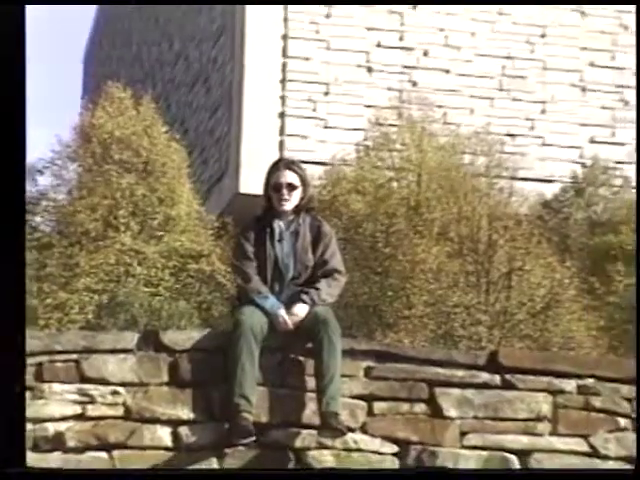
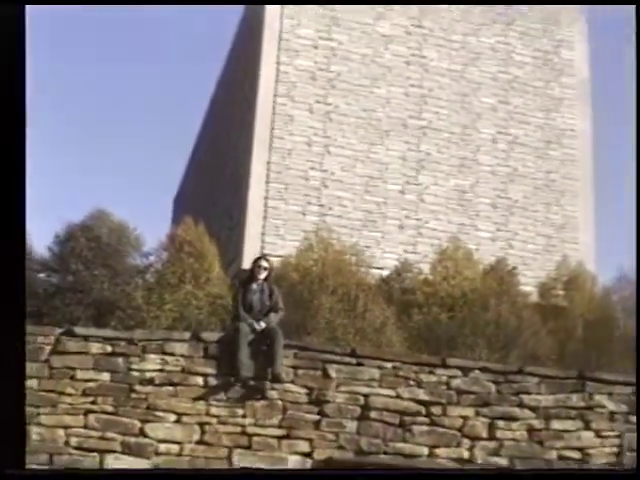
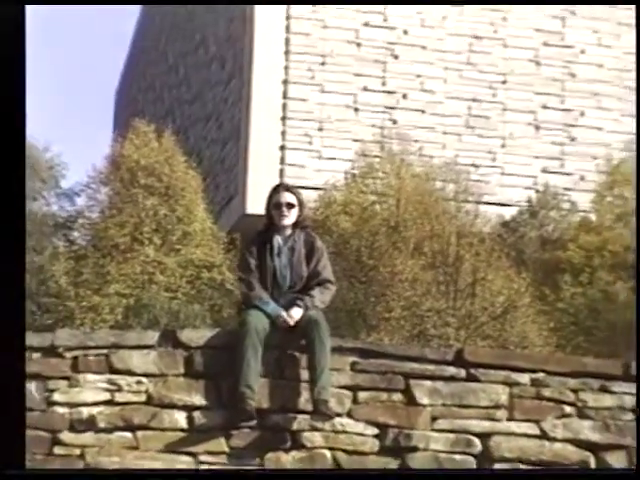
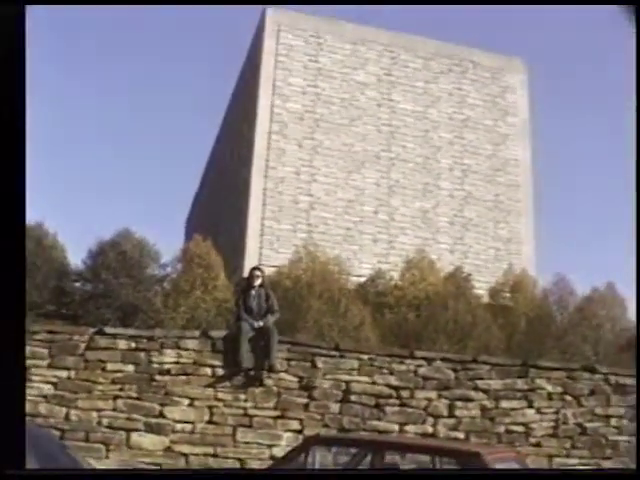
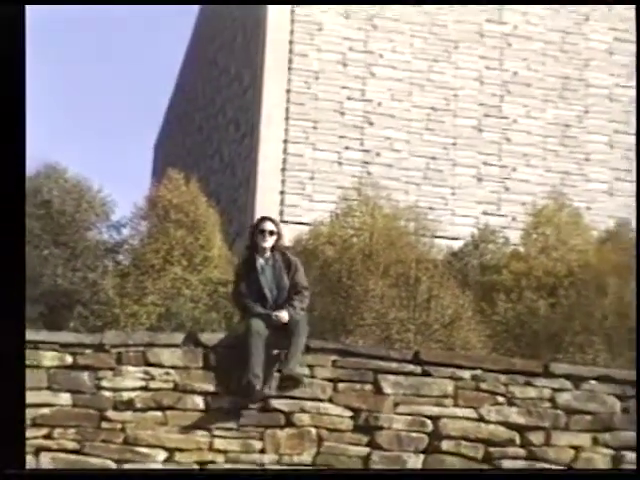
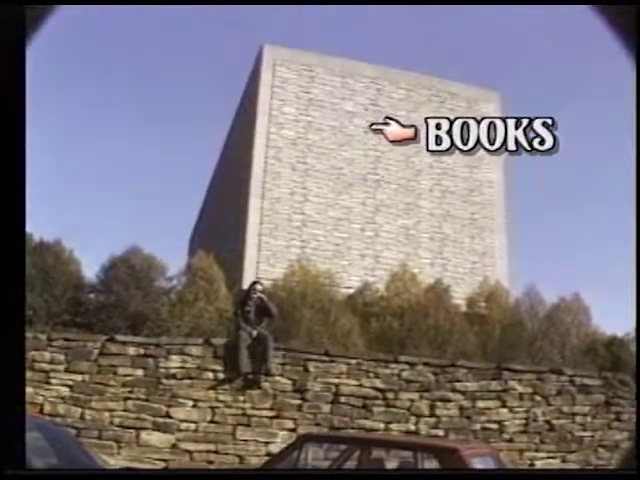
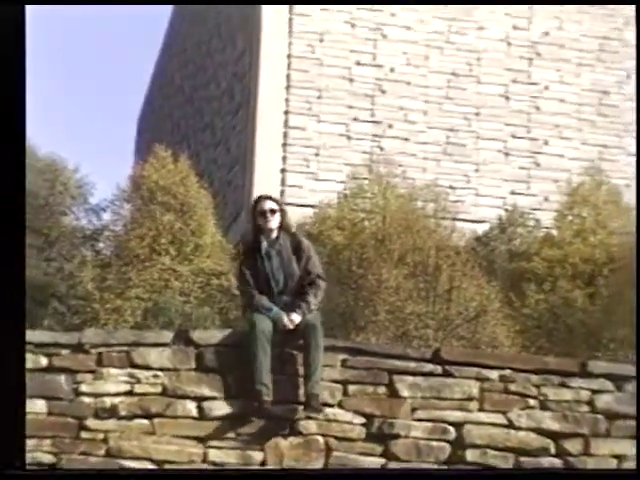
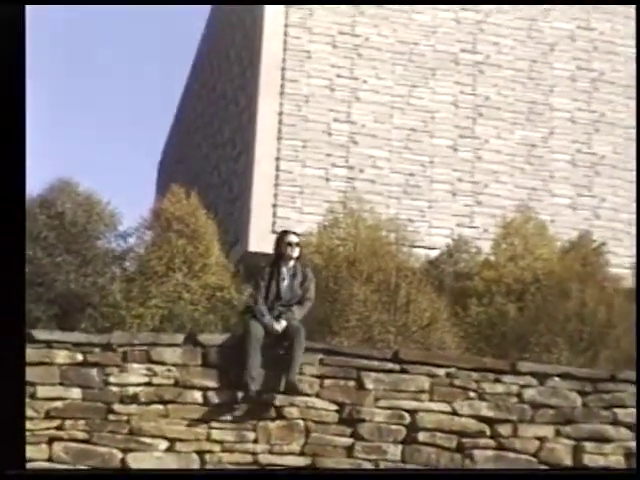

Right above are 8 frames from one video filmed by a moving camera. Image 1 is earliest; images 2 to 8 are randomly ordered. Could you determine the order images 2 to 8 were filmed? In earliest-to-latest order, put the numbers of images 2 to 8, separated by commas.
3, 7, 5, 8, 2, 4, 6
